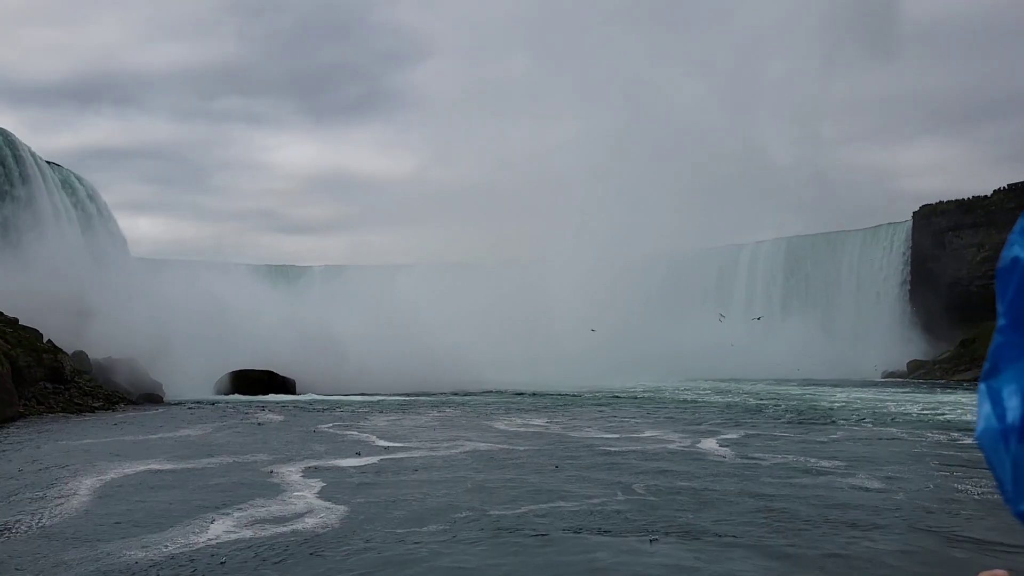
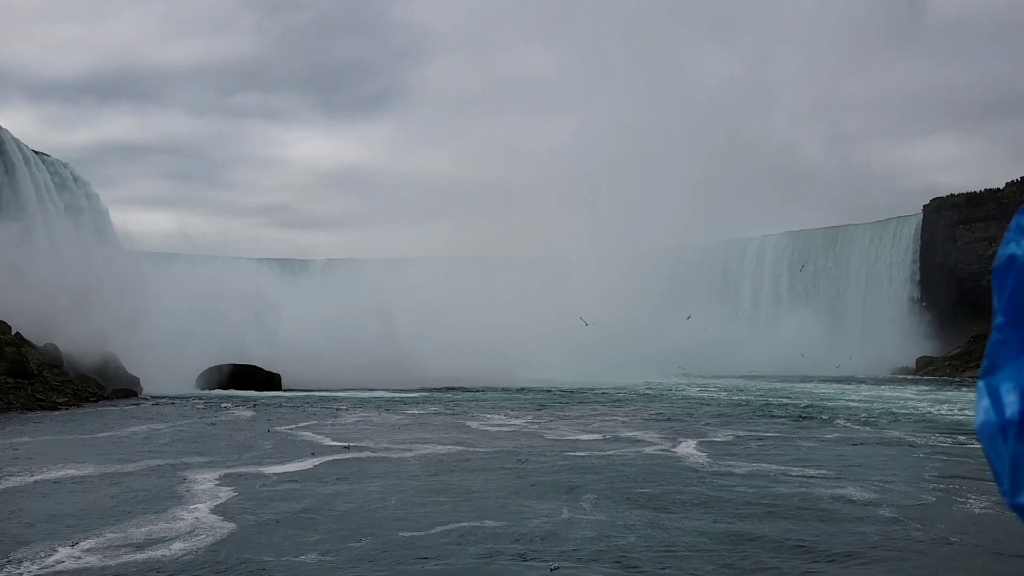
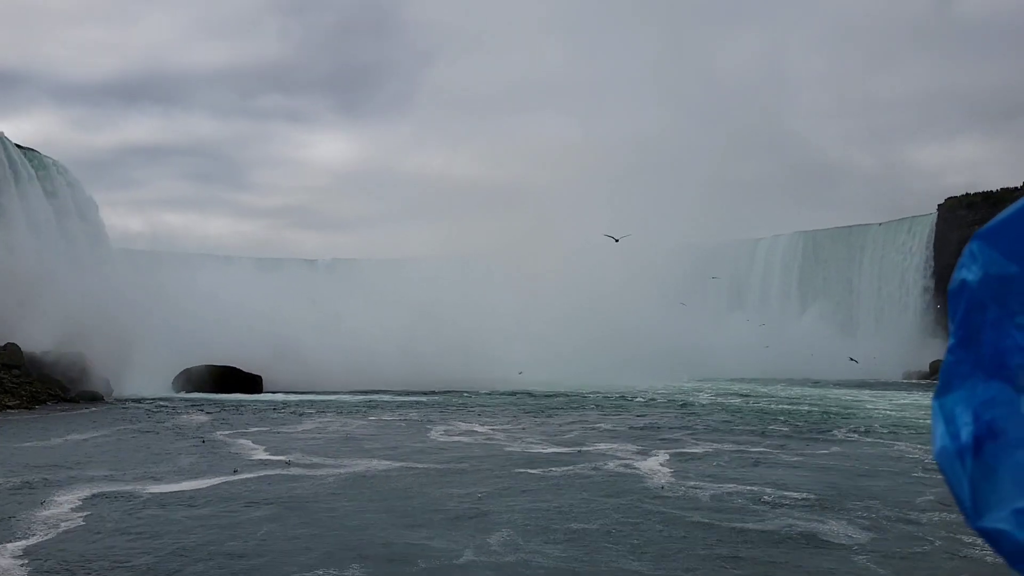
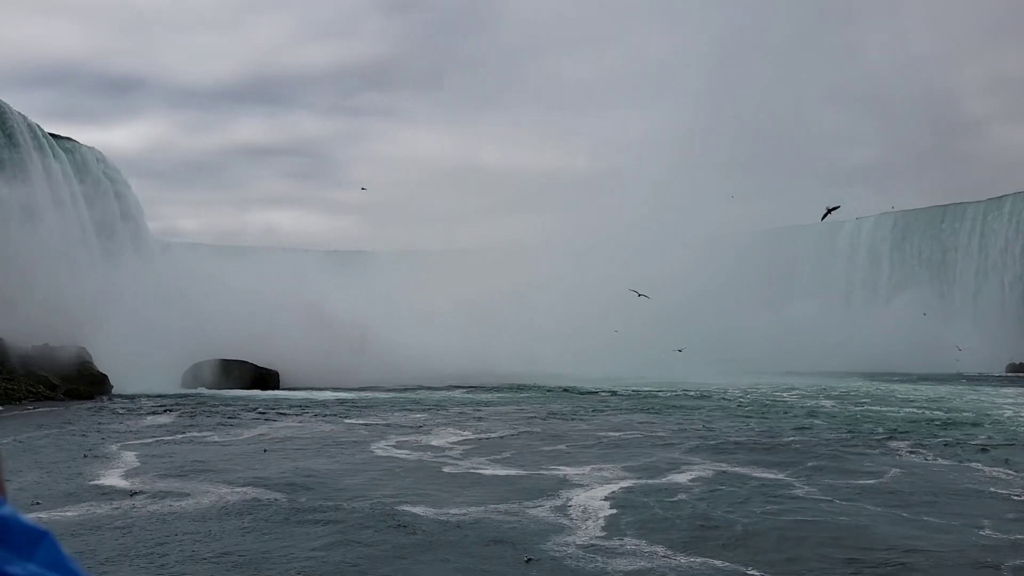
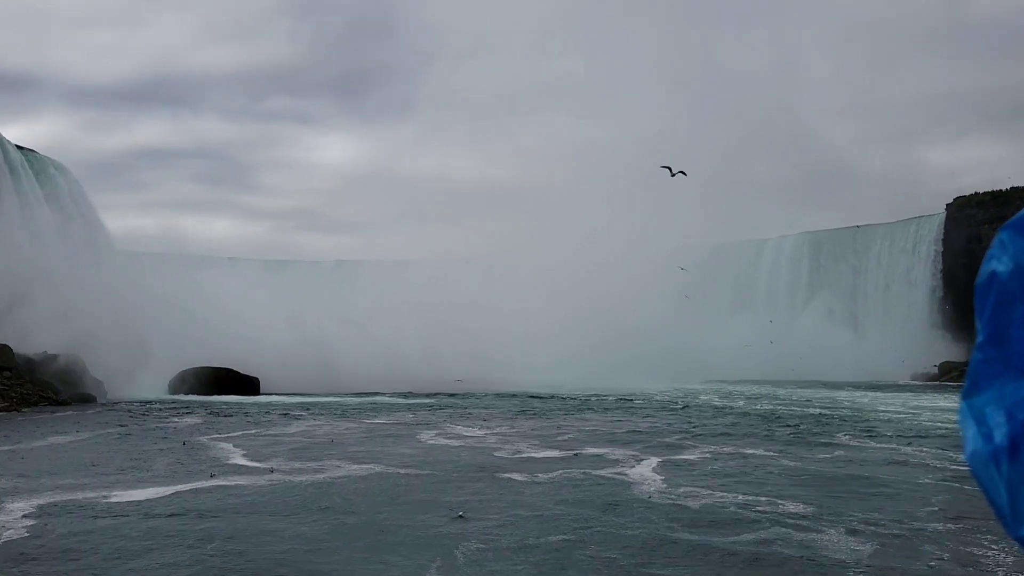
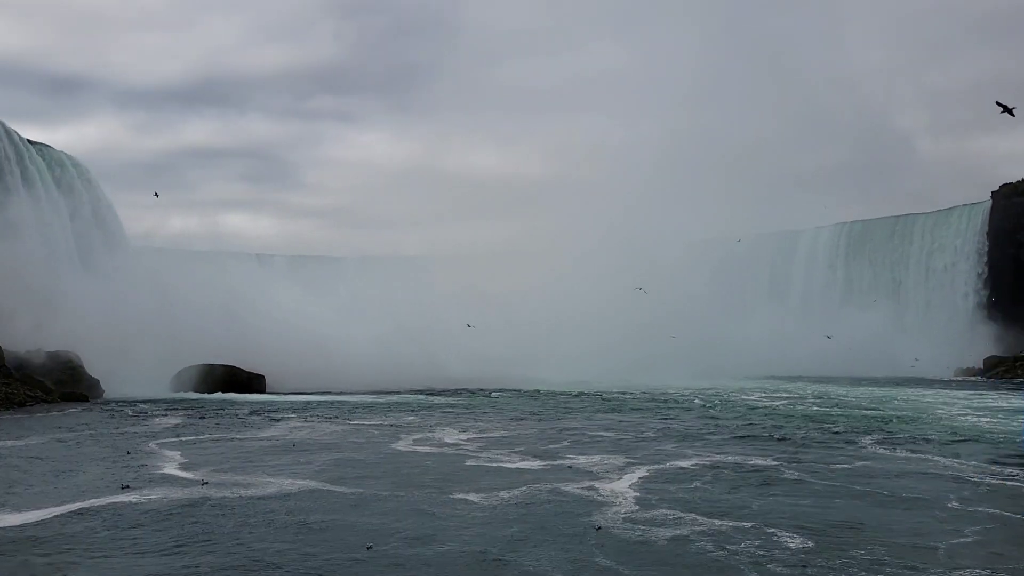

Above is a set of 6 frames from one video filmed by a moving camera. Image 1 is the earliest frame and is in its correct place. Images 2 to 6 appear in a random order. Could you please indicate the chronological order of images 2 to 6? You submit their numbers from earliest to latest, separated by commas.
2, 3, 5, 6, 4
